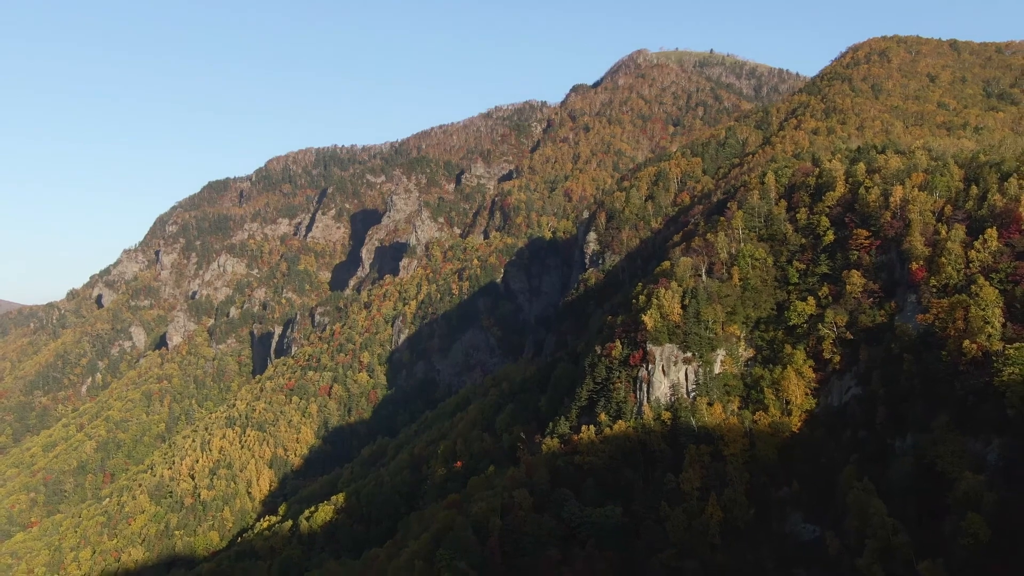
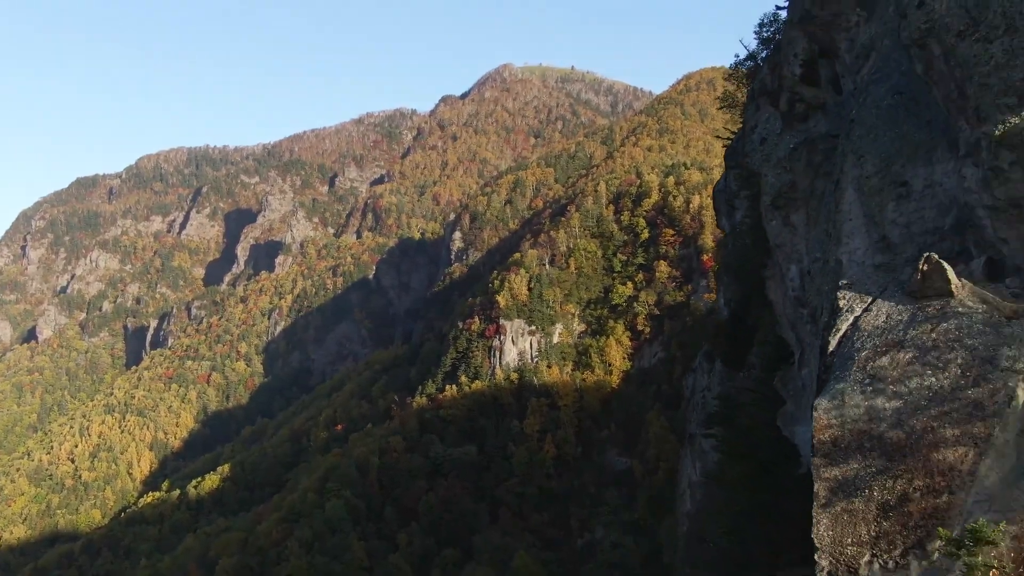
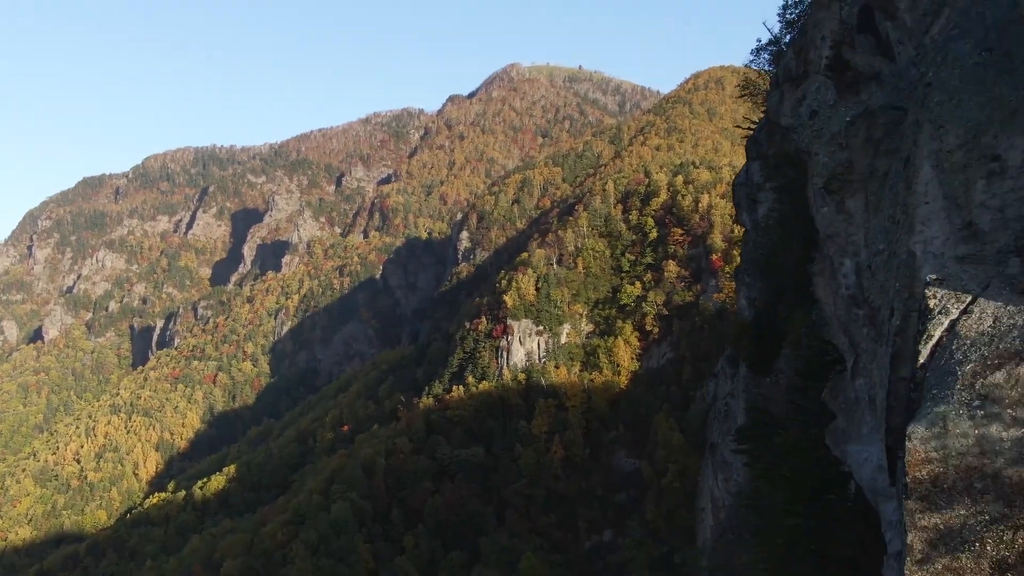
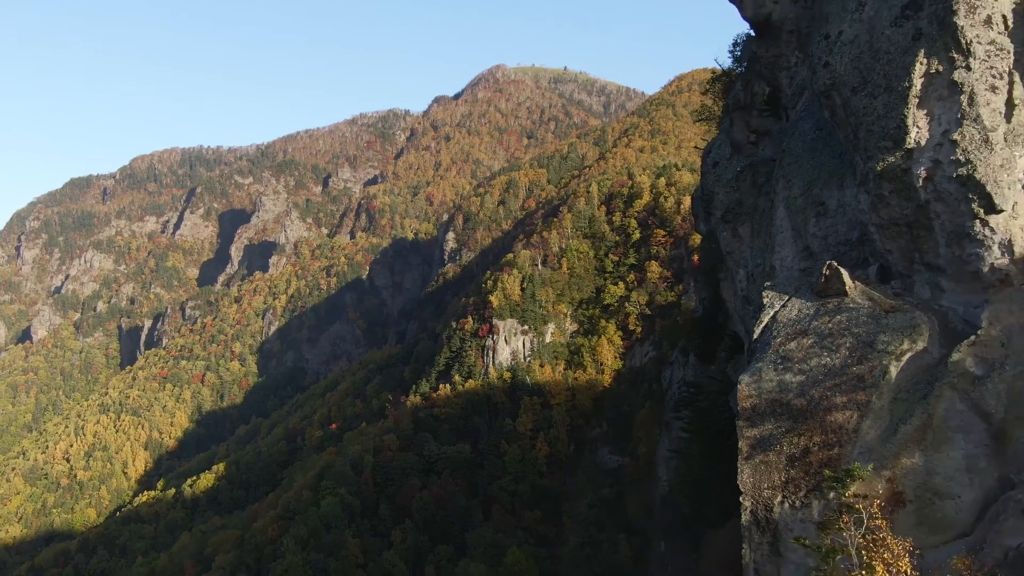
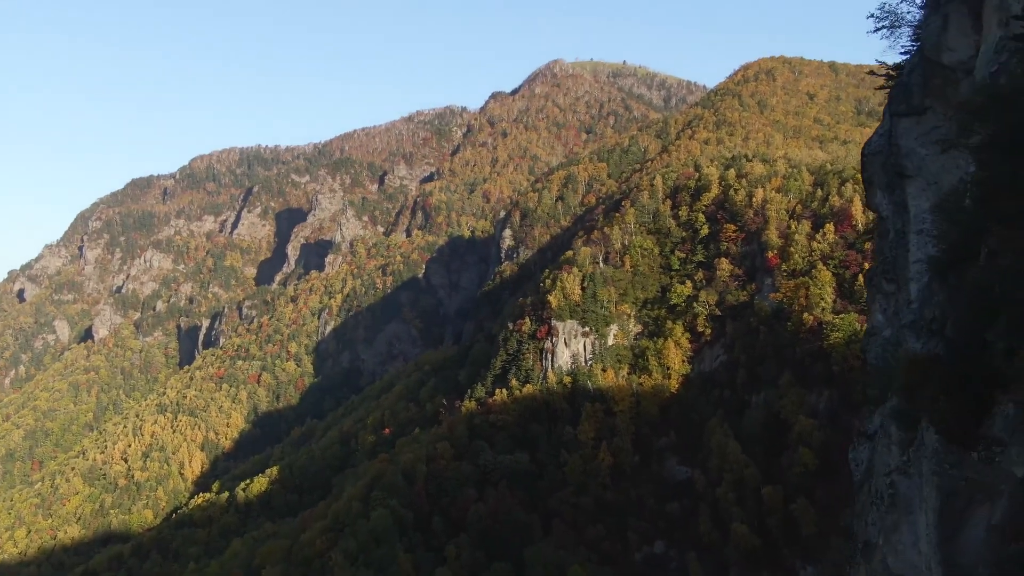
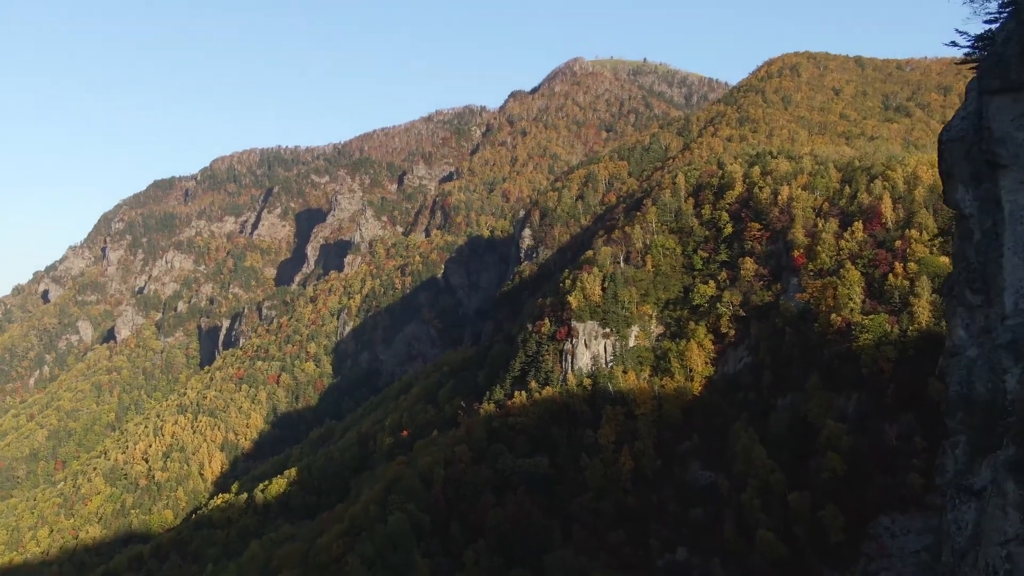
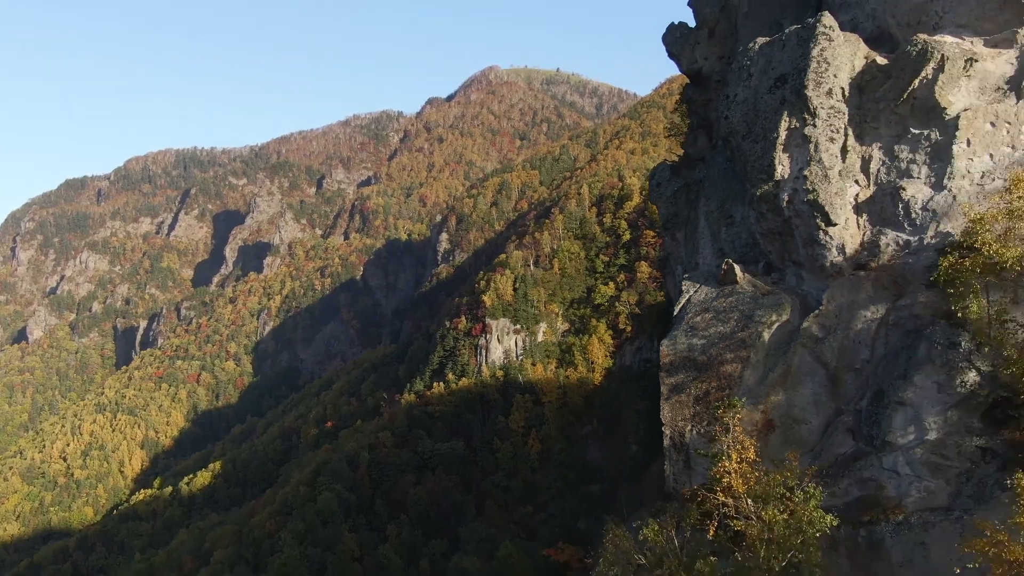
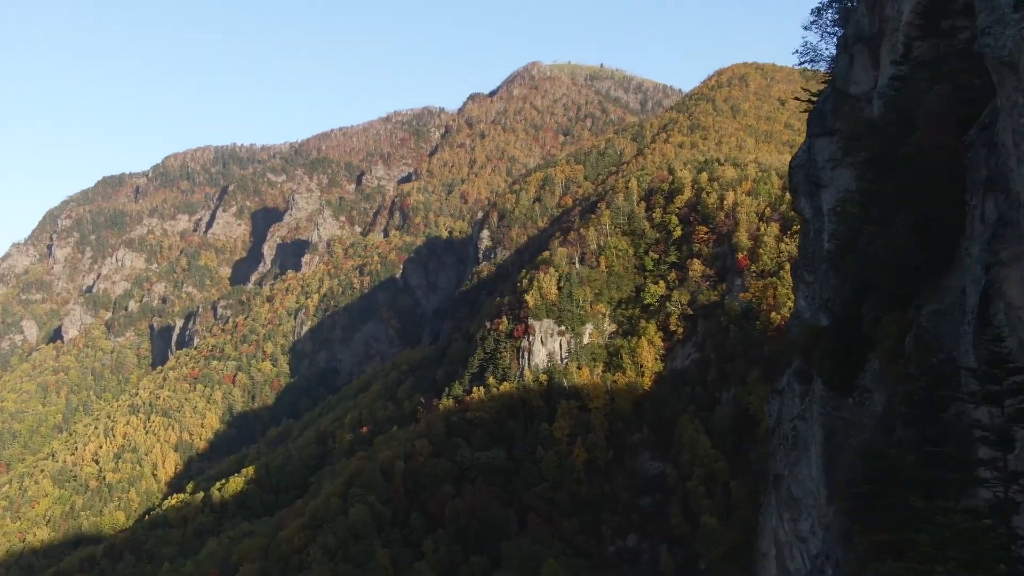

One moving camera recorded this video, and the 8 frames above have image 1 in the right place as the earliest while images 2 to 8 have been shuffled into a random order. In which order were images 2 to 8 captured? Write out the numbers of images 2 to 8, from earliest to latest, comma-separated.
6, 5, 8, 3, 2, 4, 7
